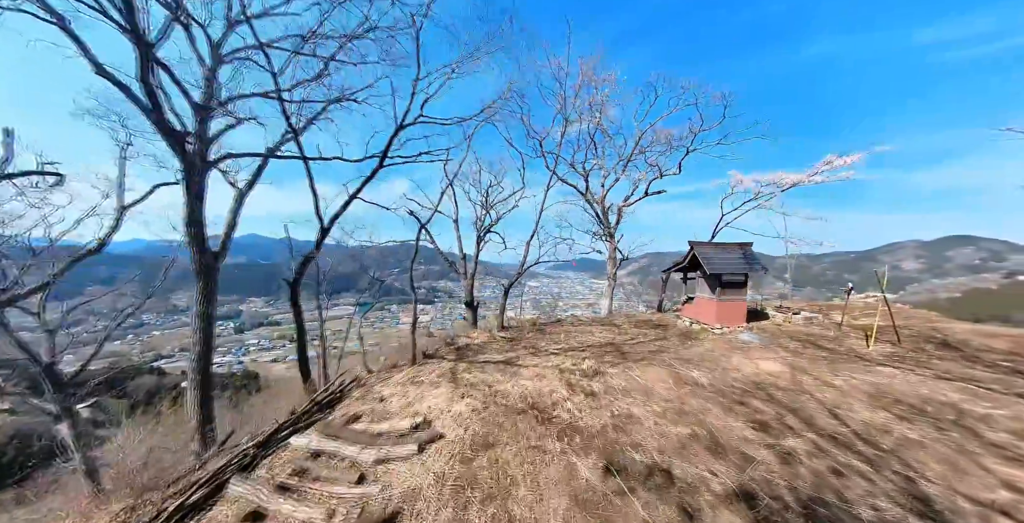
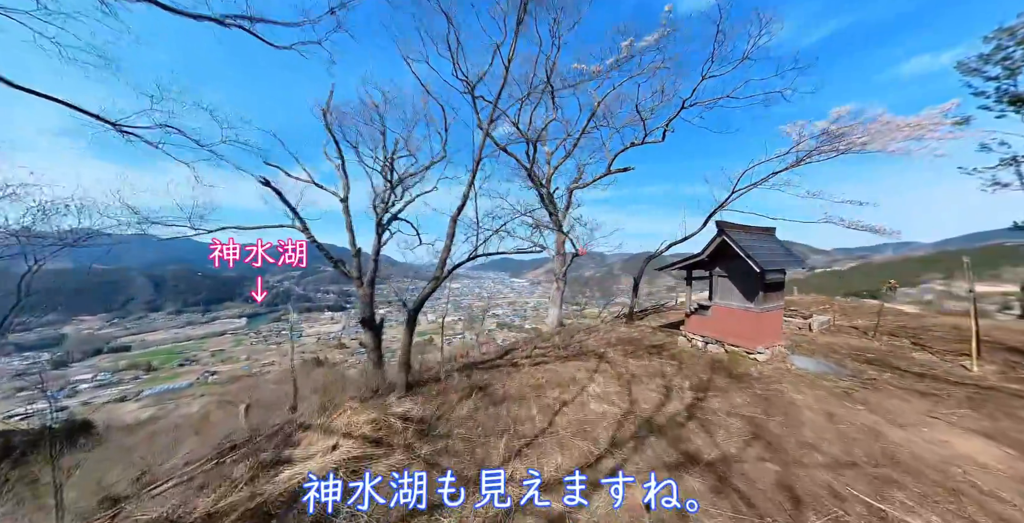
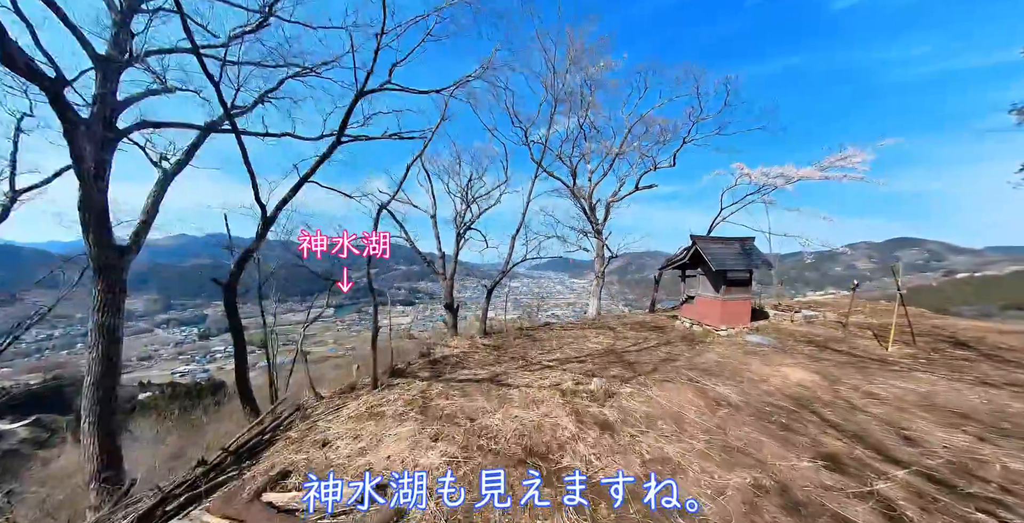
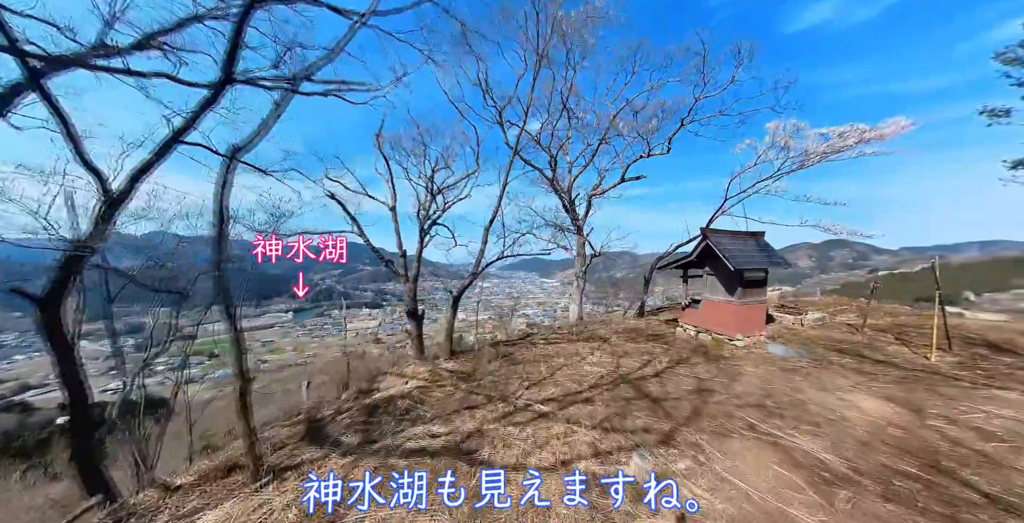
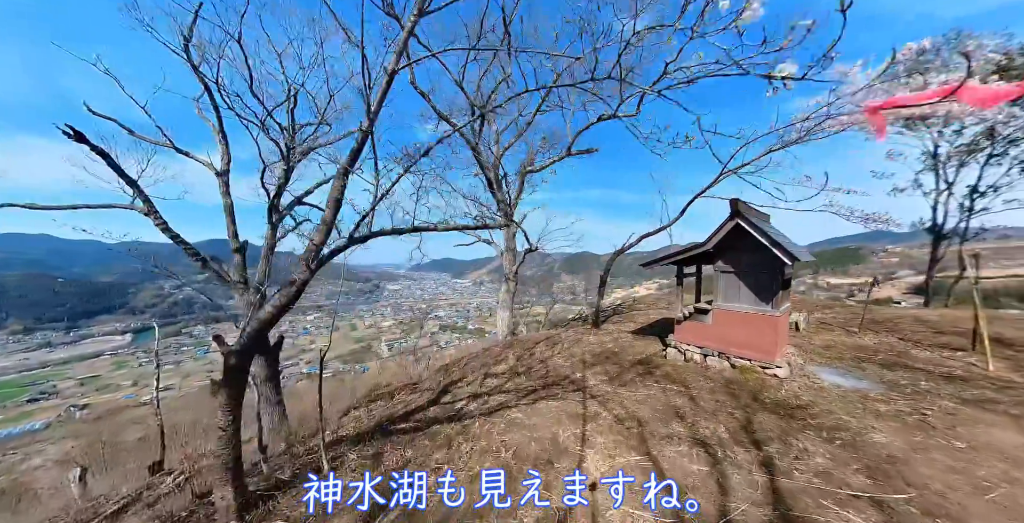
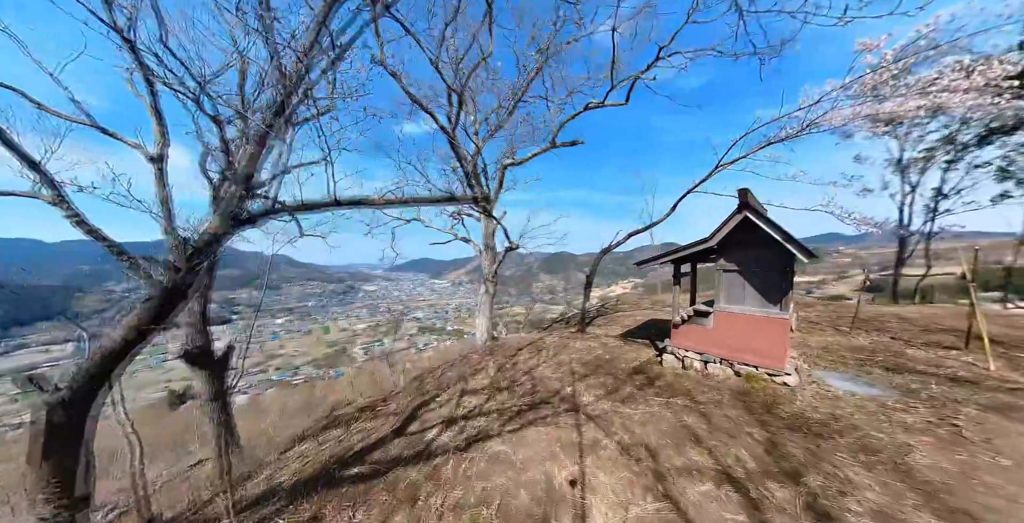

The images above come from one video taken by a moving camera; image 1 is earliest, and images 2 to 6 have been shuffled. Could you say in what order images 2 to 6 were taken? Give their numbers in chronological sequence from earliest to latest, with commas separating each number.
3, 4, 2, 5, 6
